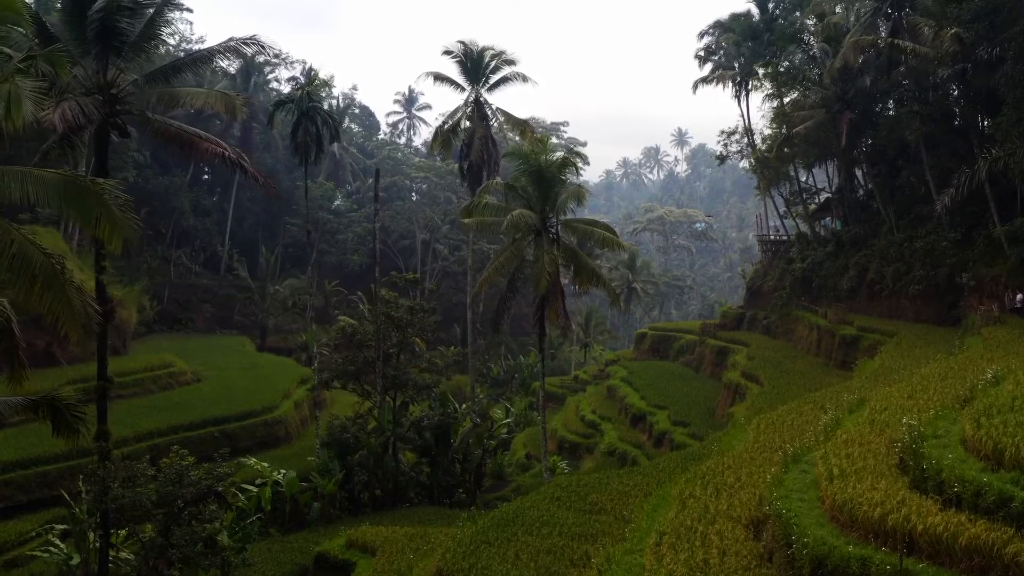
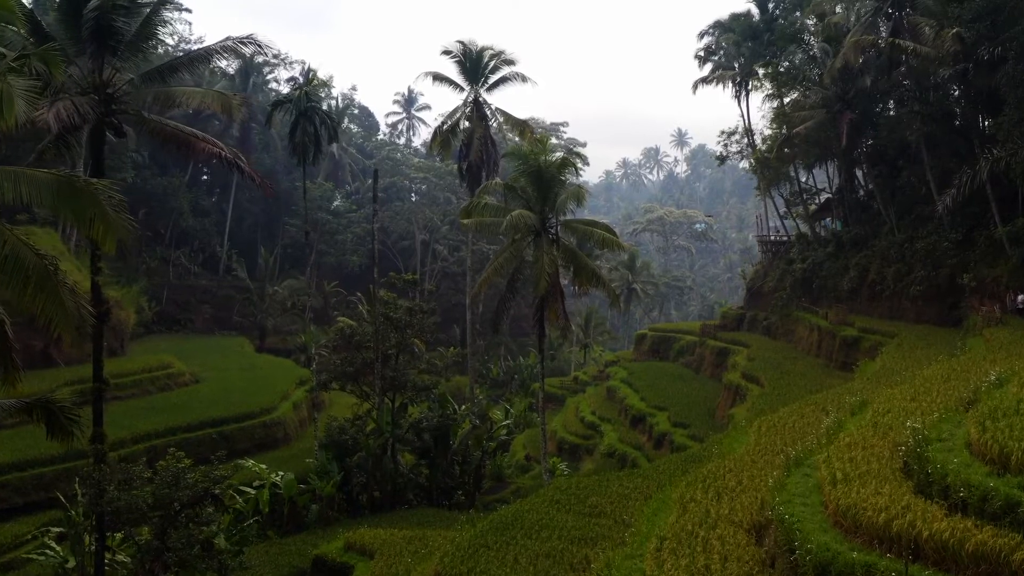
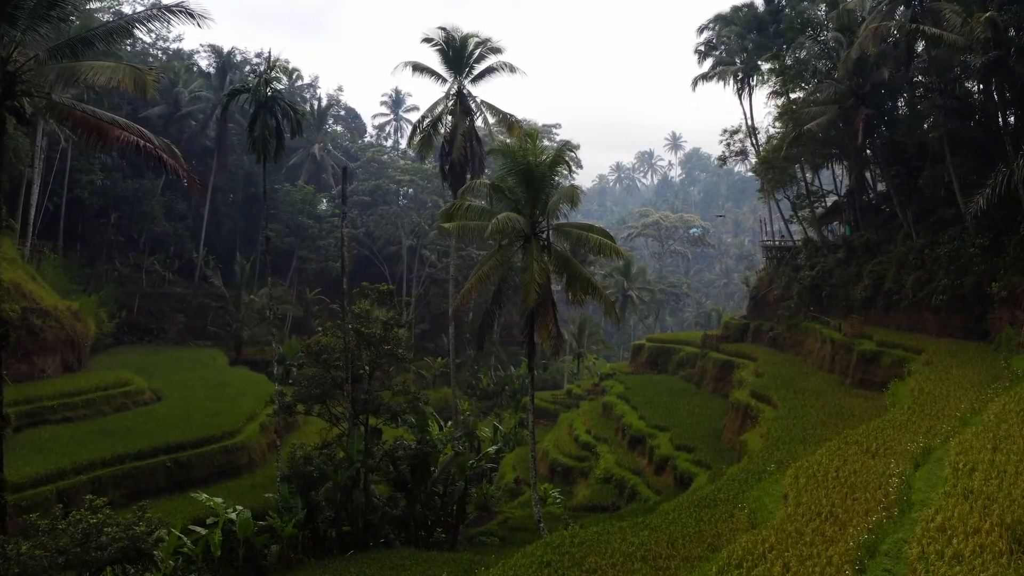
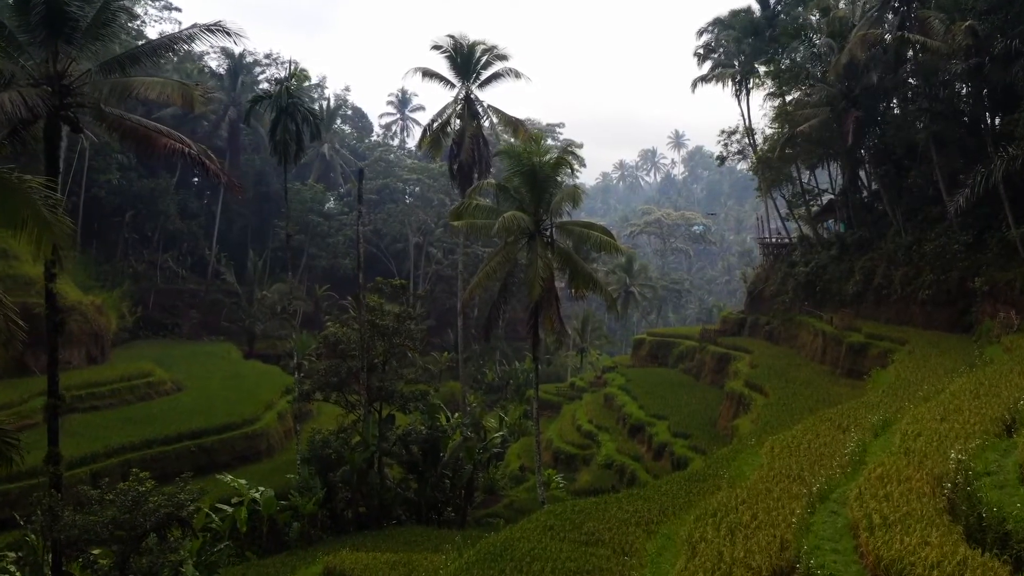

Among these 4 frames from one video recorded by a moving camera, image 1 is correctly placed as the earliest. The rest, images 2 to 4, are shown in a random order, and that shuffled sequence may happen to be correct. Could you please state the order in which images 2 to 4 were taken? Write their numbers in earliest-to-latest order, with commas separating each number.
2, 4, 3
